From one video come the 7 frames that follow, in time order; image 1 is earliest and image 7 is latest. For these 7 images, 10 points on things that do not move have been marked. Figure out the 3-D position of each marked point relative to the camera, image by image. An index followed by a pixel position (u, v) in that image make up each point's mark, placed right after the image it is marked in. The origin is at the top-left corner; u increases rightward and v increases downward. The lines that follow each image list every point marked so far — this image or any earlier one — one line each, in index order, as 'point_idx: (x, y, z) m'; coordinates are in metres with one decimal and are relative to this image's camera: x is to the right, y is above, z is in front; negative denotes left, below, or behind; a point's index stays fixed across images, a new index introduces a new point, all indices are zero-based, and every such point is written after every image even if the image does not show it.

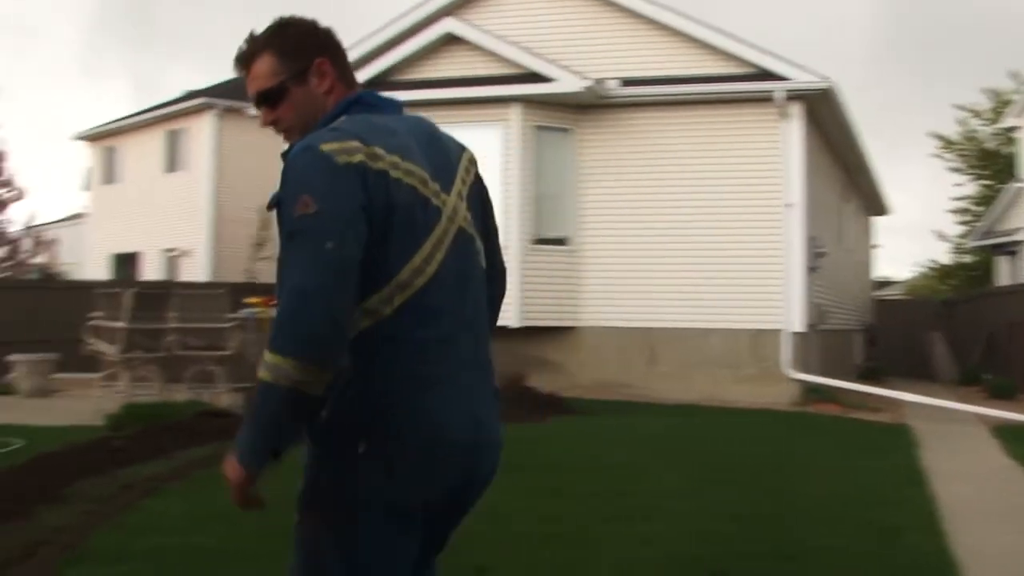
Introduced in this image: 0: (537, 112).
0: (+0.3, +2.3, +17.0) m
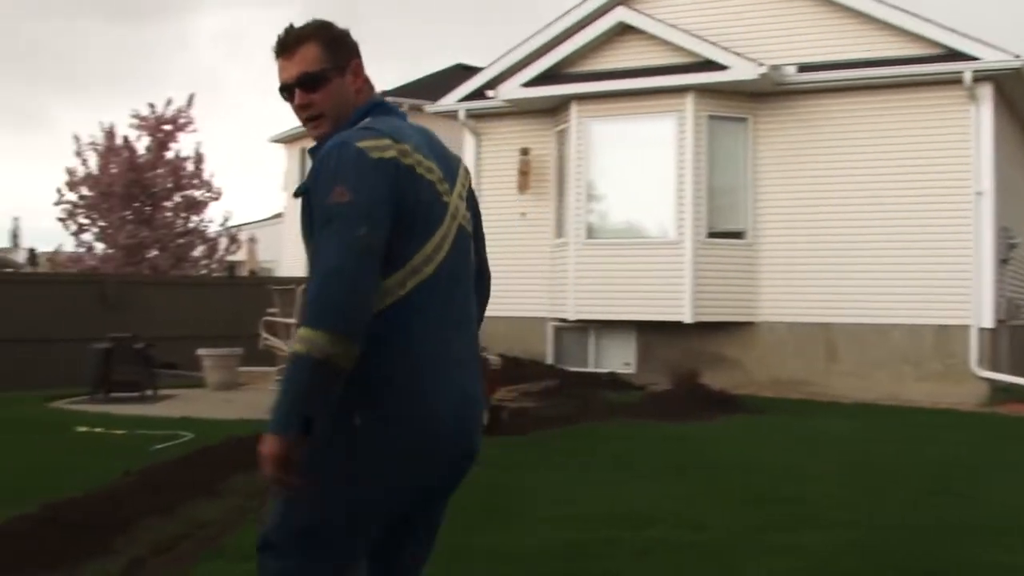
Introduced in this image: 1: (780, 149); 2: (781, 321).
0: (+2.5, +2.3, +16.5) m
1: (+3.4, +1.7, +16.6) m
2: (+3.4, -0.4, +16.5) m
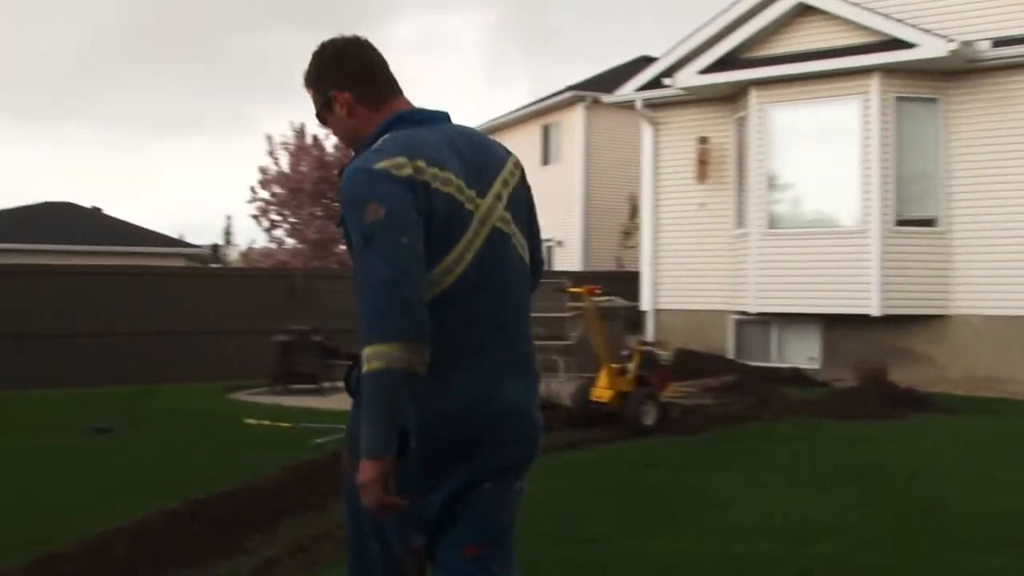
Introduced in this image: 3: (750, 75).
0: (+4.6, +2.4, +15.7) m
1: (+5.5, +1.8, +15.6) m
2: (+5.5, -0.3, +15.6) m
3: (+2.9, +2.7, +16.5) m
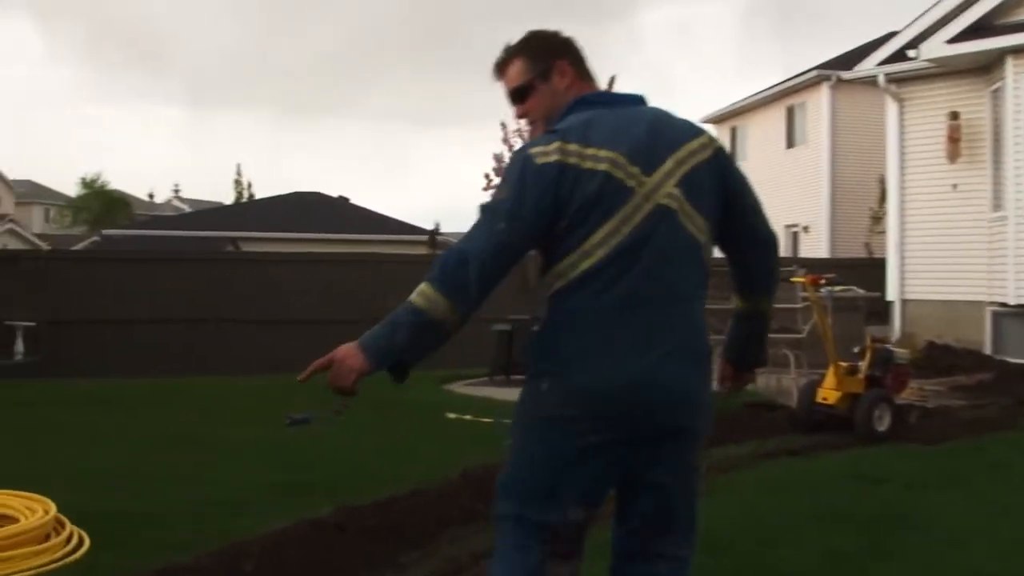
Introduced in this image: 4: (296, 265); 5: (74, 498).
0: (+7.0, +2.5, +13.8) m
1: (+7.8, +1.9, +13.6) m
2: (+7.8, -0.2, +13.6) m
3: (+5.5, +2.8, +14.9) m
4: (-2.8, +0.3, +17.4) m
5: (-2.4, -1.1, +7.1) m
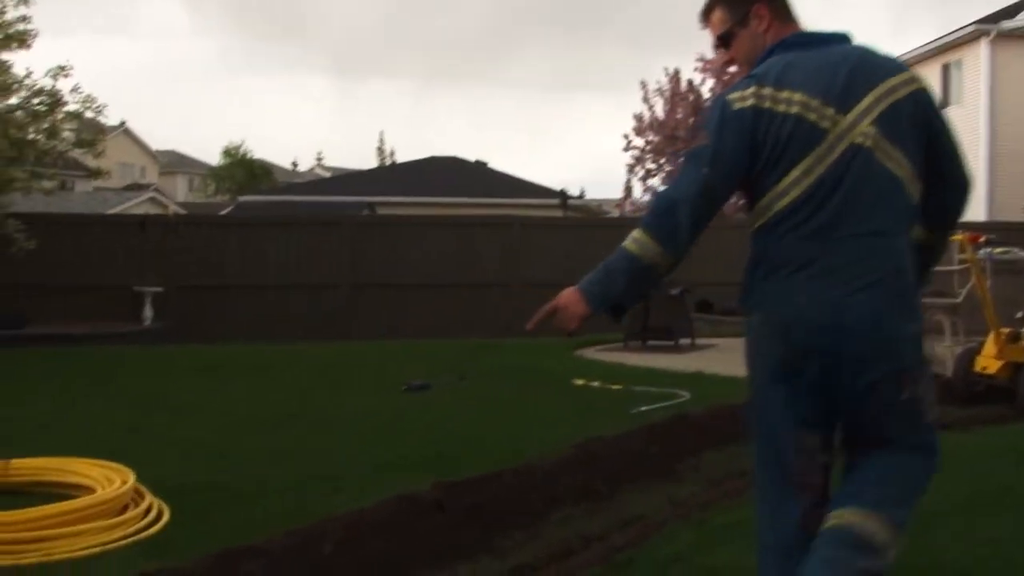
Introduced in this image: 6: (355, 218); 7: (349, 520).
0: (+8.2, +2.9, +12.3) m
1: (+9.1, +2.3, +12.0) m
2: (+9.1, +0.2, +12.0) m
3: (+6.9, +3.2, +13.5) m
4: (-1.1, +0.7, +17.0) m
5: (-1.8, -0.9, +6.8) m
6: (-2.0, +0.9, +16.6) m
7: (-0.6, -0.9, +5.1) m
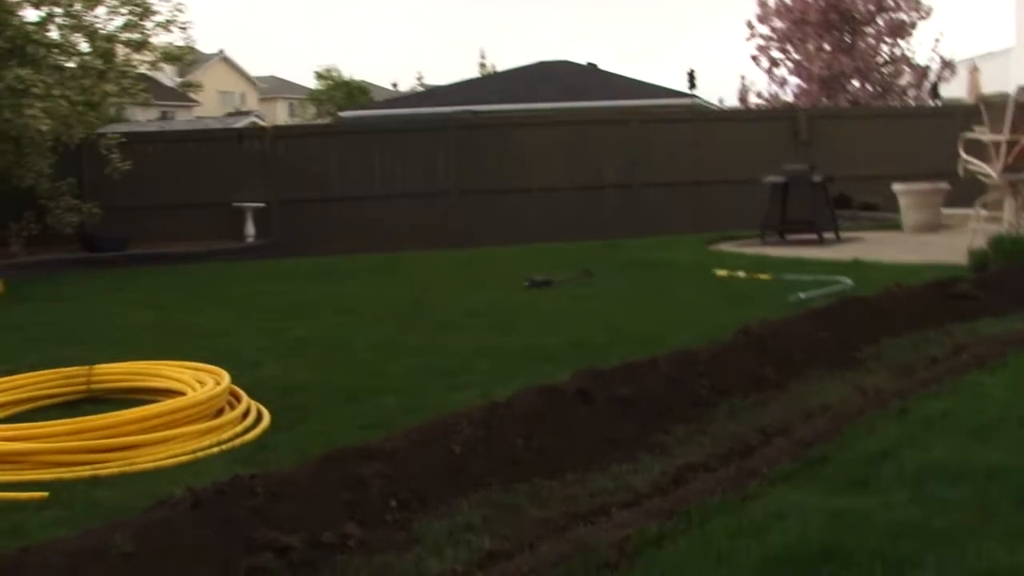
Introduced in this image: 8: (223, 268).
0: (+9.2, +4.2, +10.3) m
1: (+10.0, +3.6, +10.0) m
2: (+10.1, +1.5, +10.2) m
3: (+7.9, +4.5, +11.7) m
4: (+0.3, +1.9, +15.9) m
5: (-1.1, -0.3, +5.9) m
6: (-0.6, +2.0, +15.6) m
7: (-0.1, -0.4, +4.1) m
8: (-2.7, +0.2, +12.4) m
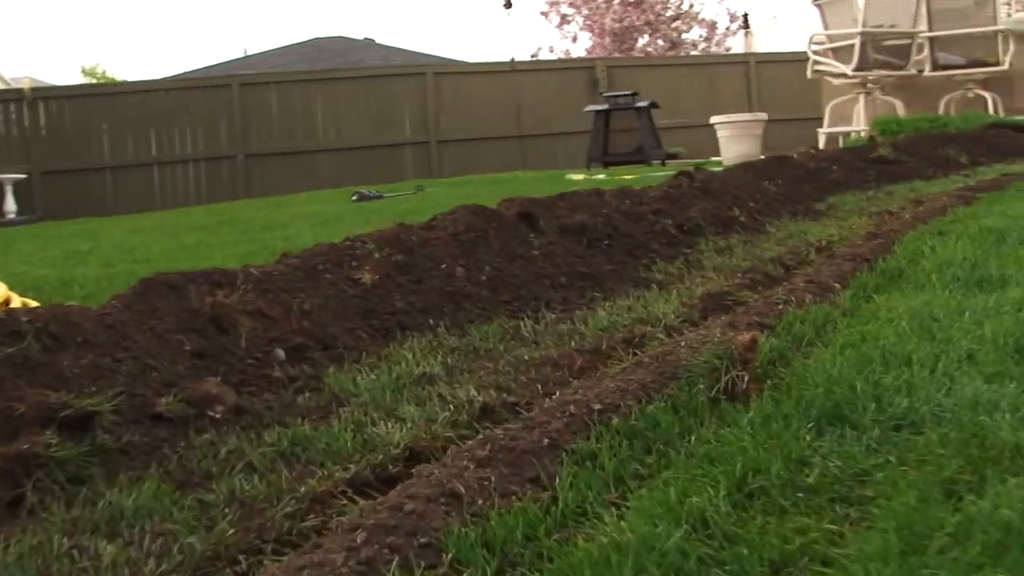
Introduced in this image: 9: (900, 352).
0: (+7.5, +5.3, +10.2) m
1: (+8.4, +4.8, +10.0) m
2: (+8.6, +2.7, +10.2) m
3: (+6.0, +5.5, +11.3) m
4: (-1.9, +2.3, +14.3) m
5: (-1.5, 0.0, +4.2) m
6: (-2.8, +2.3, +13.8) m
7: (-0.2, +0.1, +2.6) m
8: (-4.2, +0.4, +10.4) m
9: (+0.5, -0.1, +1.8) m
